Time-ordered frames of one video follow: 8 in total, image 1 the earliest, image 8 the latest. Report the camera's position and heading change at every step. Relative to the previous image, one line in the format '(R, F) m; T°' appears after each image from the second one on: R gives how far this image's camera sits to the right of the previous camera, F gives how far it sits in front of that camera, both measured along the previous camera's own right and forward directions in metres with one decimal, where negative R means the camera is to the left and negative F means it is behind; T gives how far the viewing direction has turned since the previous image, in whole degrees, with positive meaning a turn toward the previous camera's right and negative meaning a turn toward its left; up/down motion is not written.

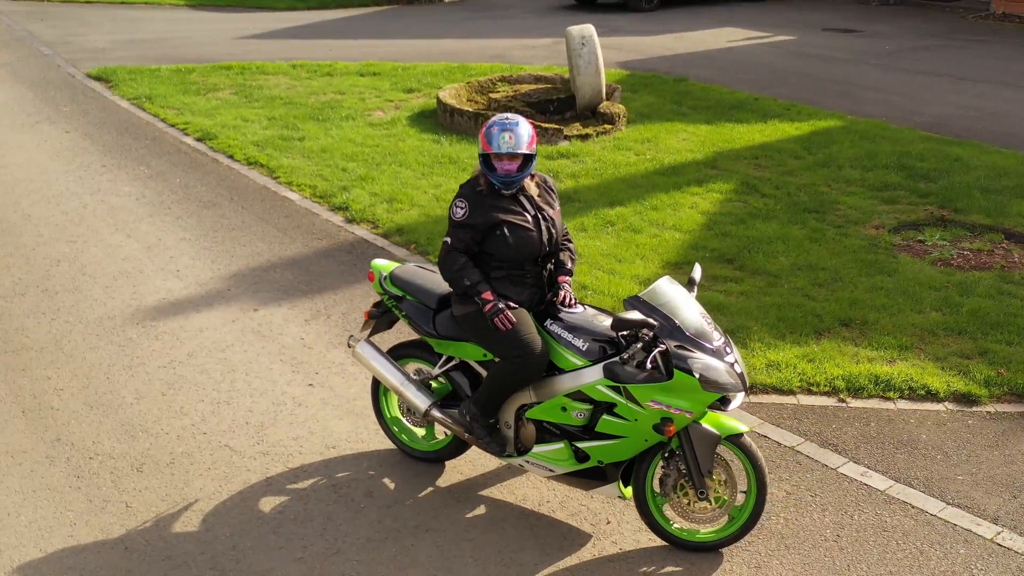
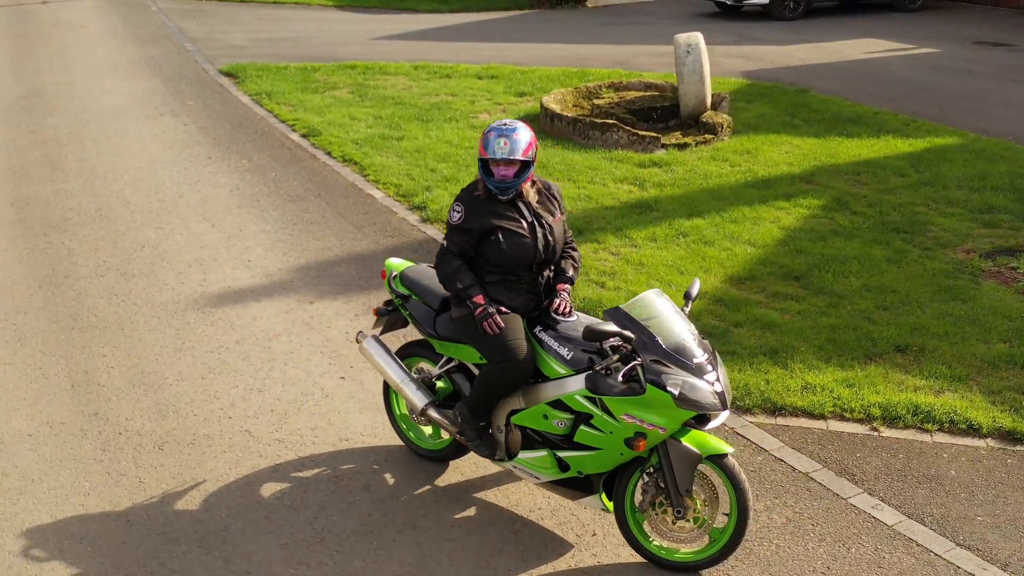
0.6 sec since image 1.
(+0.8, 0.0) m; -8°
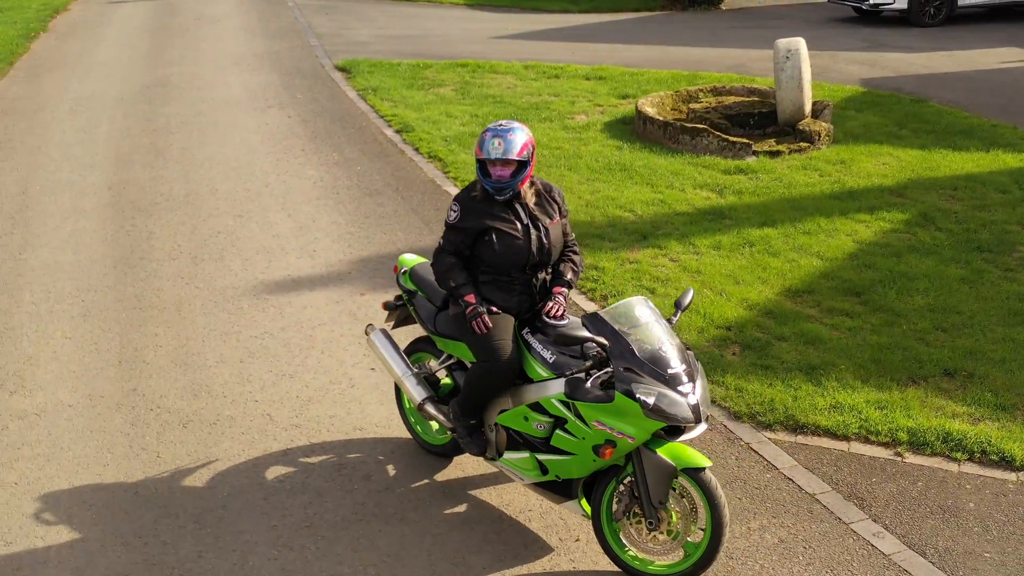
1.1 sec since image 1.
(+0.7, 0.0) m; -8°
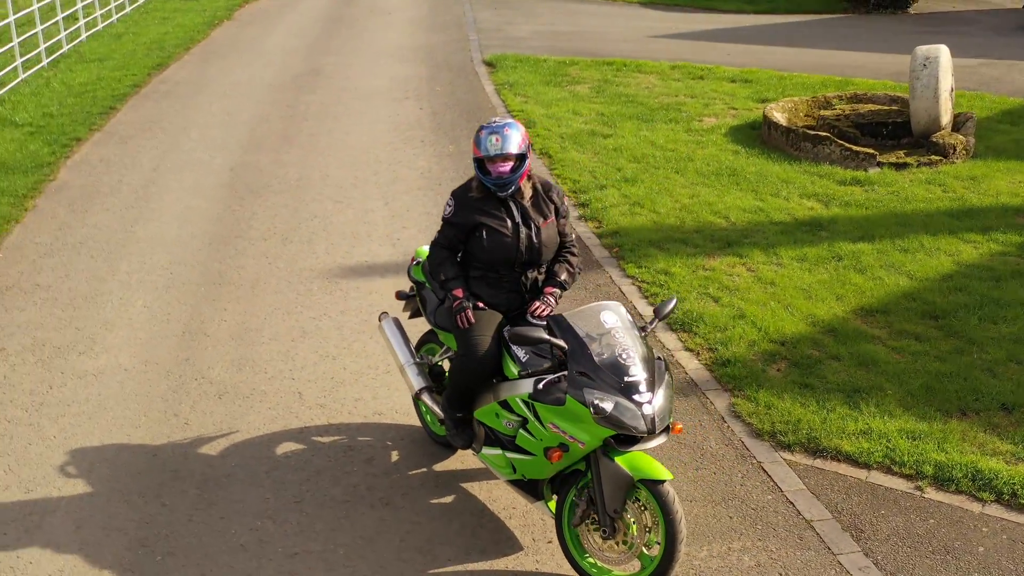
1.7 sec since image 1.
(+1.0, +0.1) m; -10°
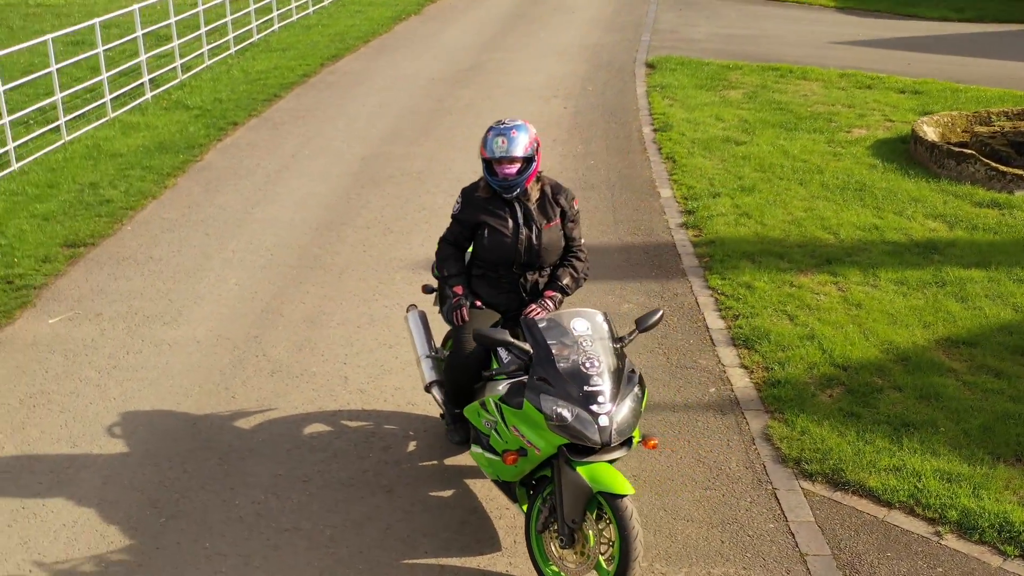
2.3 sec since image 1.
(+1.0, +0.1) m; -11°
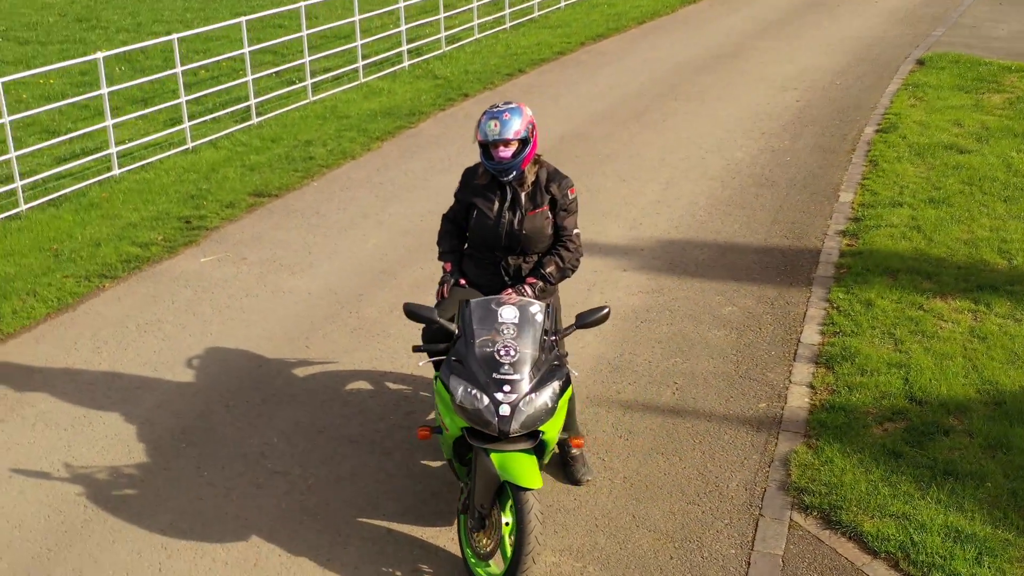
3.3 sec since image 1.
(+1.7, +0.3) m; -18°
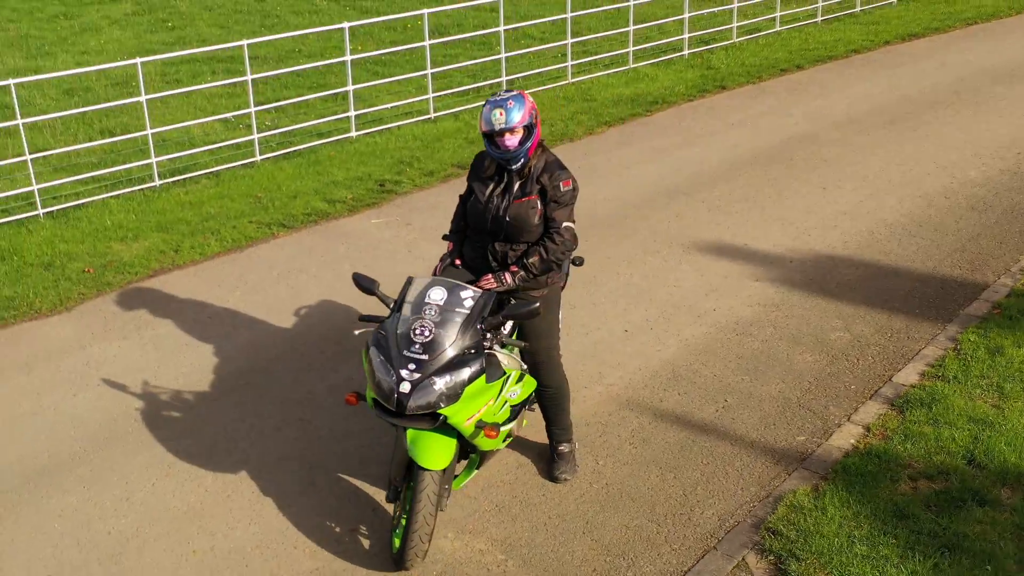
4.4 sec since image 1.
(+1.9, +0.3) m; -19°
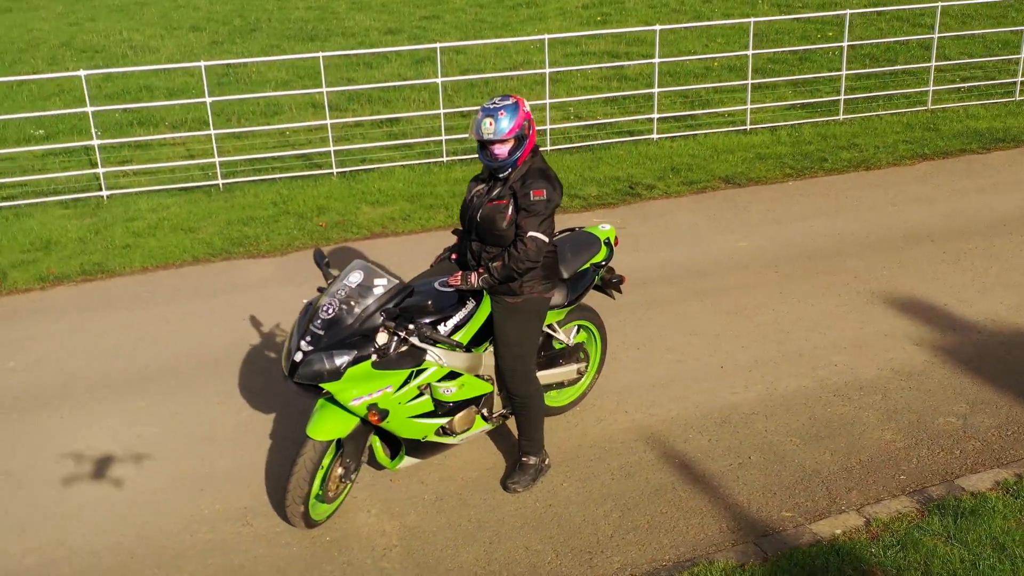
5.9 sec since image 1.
(+2.5, +0.6) m; -26°
